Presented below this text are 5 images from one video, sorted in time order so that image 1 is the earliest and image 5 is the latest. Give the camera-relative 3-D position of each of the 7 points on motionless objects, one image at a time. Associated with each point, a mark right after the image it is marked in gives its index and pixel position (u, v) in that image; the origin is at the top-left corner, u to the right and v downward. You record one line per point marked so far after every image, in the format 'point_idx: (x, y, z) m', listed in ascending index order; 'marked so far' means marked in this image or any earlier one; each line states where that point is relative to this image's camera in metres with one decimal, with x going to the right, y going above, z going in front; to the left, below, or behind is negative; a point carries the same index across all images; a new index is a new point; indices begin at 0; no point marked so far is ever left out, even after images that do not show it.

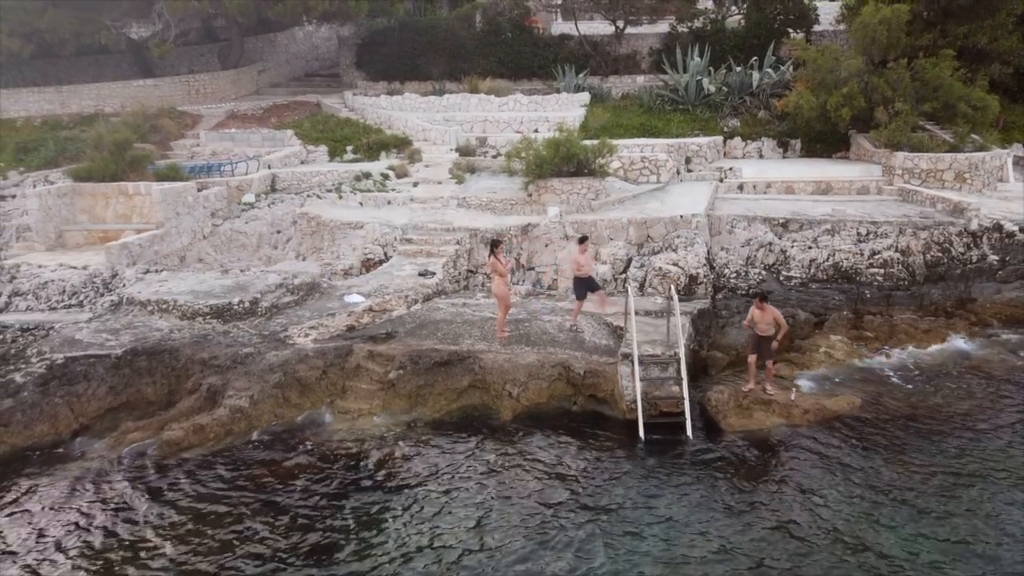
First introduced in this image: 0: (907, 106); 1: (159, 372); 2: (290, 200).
0: (+10.0, +4.6, +19.5) m
1: (-5.0, -1.2, +10.8) m
2: (-5.0, +1.9, +17.1) m
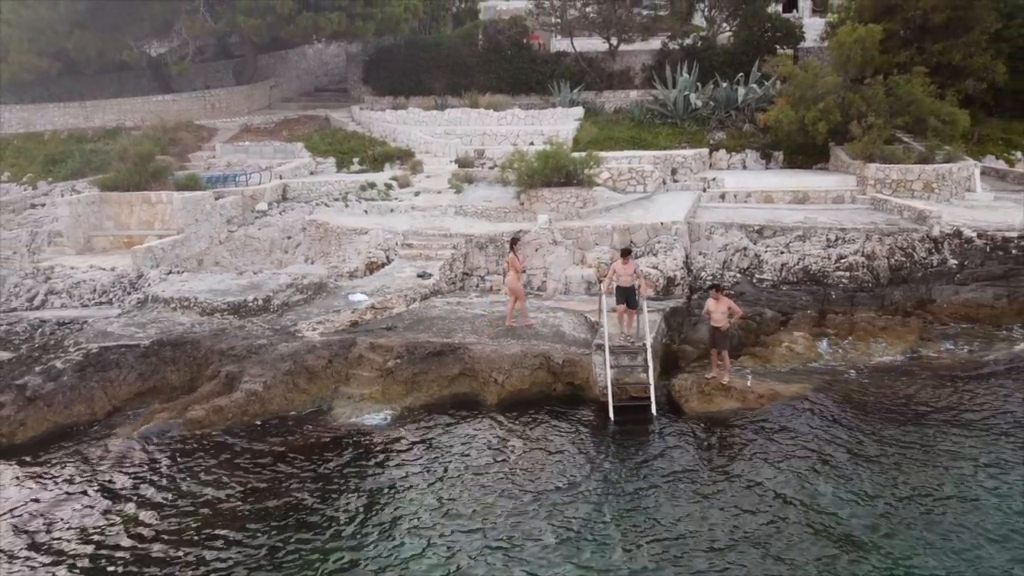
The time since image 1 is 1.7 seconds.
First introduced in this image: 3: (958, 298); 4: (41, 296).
0: (+9.9, +4.5, +20.7) m
1: (-5.2, -1.1, +12.0) m
2: (-5.1, +1.9, +18.4) m
3: (+9.2, -0.2, +15.8) m
4: (-8.7, -0.1, +14.2) m
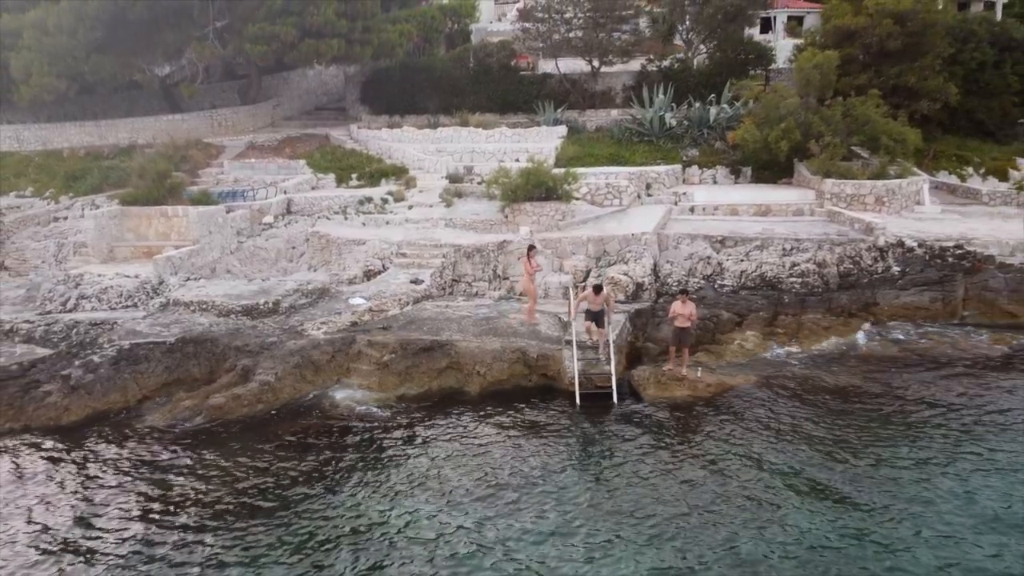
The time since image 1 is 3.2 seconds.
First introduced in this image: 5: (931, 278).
0: (+9.5, +4.3, +22.5) m
1: (-5.5, -1.2, +13.6) m
2: (-5.5, +1.7, +20.0) m
3: (+8.8, -0.3, +17.5) m
4: (-9.1, -0.2, +15.8) m
5: (+9.8, +0.2, +17.9) m
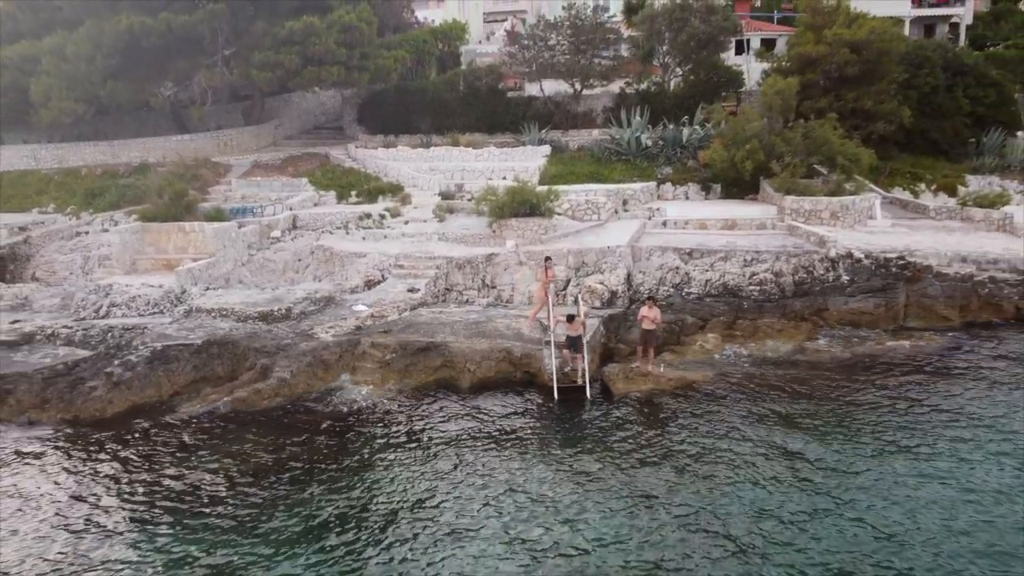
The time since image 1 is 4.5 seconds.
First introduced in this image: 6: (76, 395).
0: (+9.1, +4.1, +24.5) m
1: (-5.8, -1.4, +15.4) m
2: (-5.8, +1.5, +21.9) m
3: (+8.5, -0.5, +19.5) m
4: (-9.4, -0.4, +17.6) m
5: (+9.5, +0.1, +19.9) m
6: (-8.1, -2.0, +14.2) m
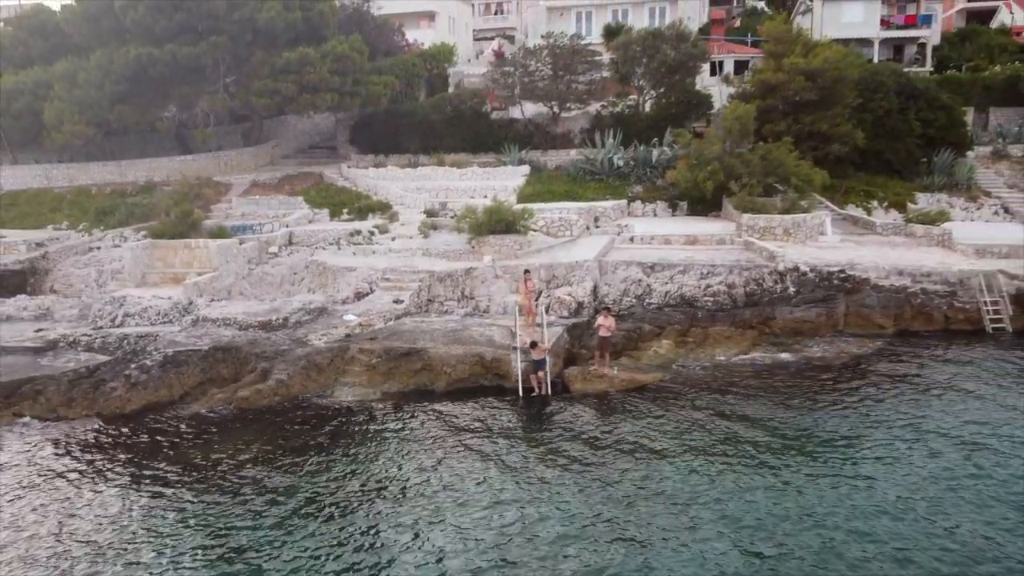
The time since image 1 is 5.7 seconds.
0: (+8.4, +3.7, +26.6) m
1: (-6.5, -1.6, +17.4) m
2: (-6.5, +1.1, +23.8) m
3: (+7.9, -0.8, +21.5) m
4: (-10.0, -0.8, +19.5) m
5: (+8.8, -0.3, +21.9) m
6: (-8.7, -2.3, +16.1) m
